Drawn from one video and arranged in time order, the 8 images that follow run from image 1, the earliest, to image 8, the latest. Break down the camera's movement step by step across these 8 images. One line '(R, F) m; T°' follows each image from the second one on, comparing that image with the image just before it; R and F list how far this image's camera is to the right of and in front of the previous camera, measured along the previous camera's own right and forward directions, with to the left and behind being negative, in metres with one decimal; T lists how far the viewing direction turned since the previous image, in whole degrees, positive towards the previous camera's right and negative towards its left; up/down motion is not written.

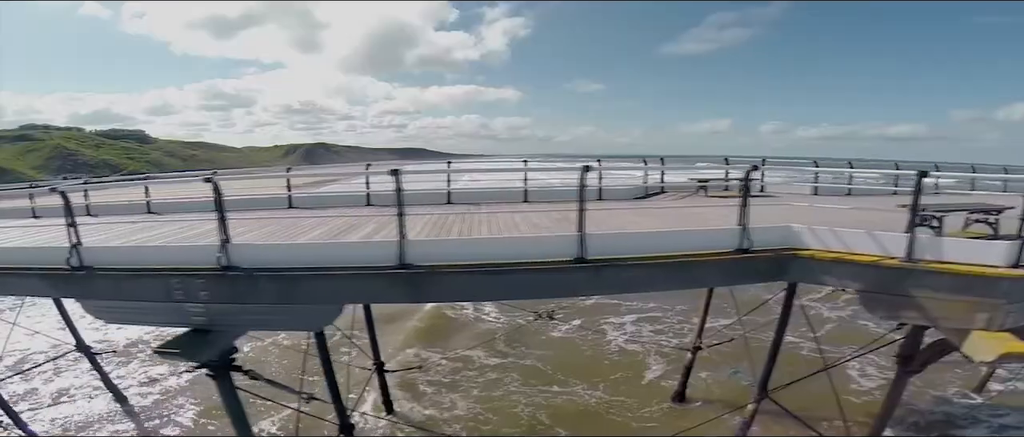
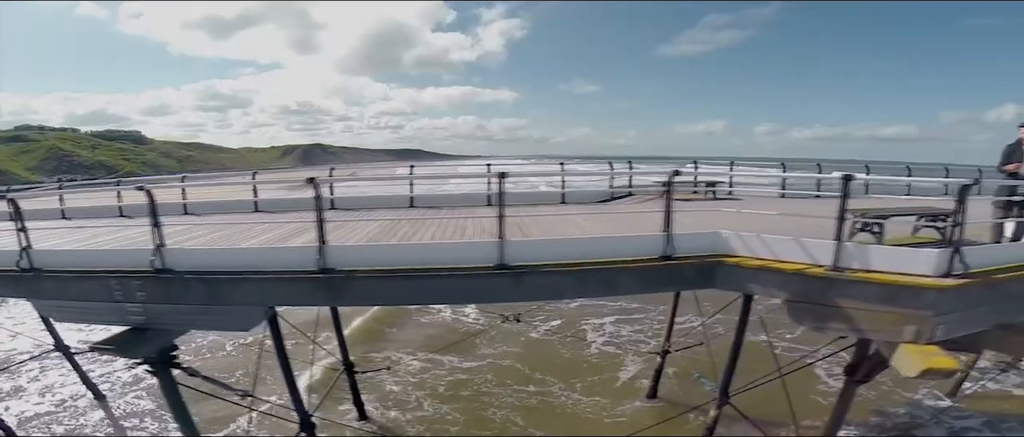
(+0.7, -0.1) m; 0°
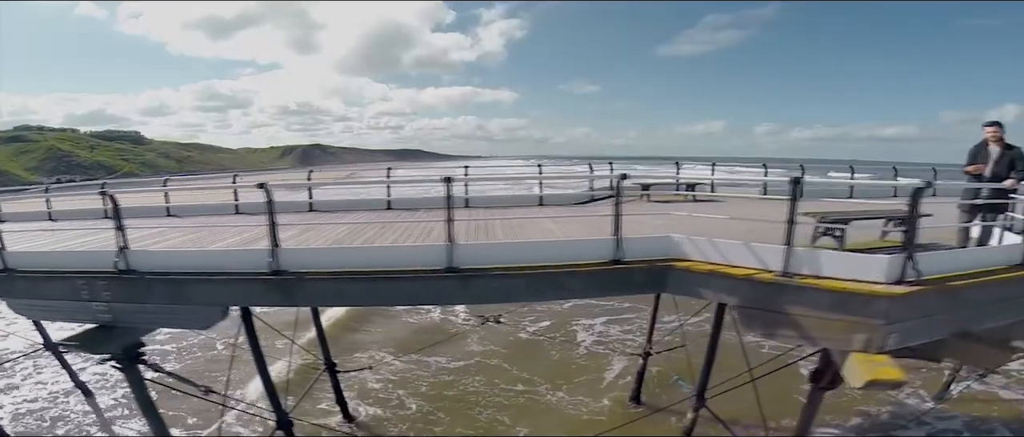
(+0.5, -0.1) m; 0°
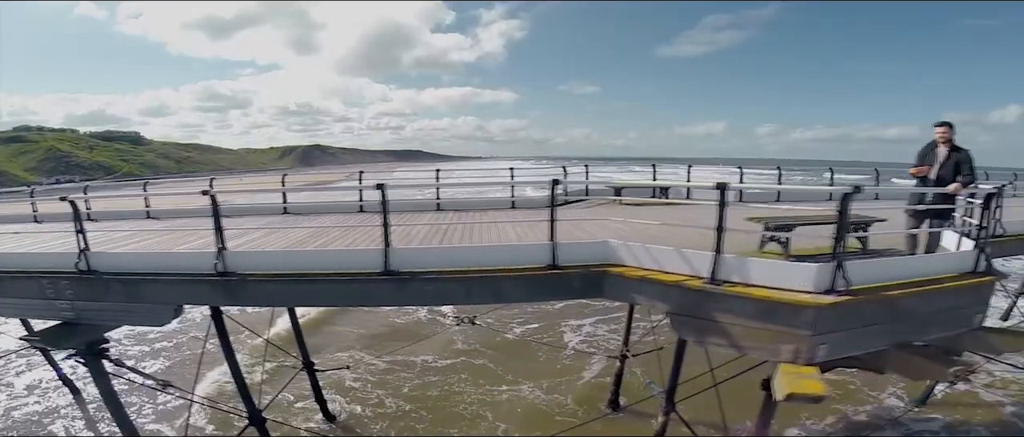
(+0.6, -0.2) m; 0°
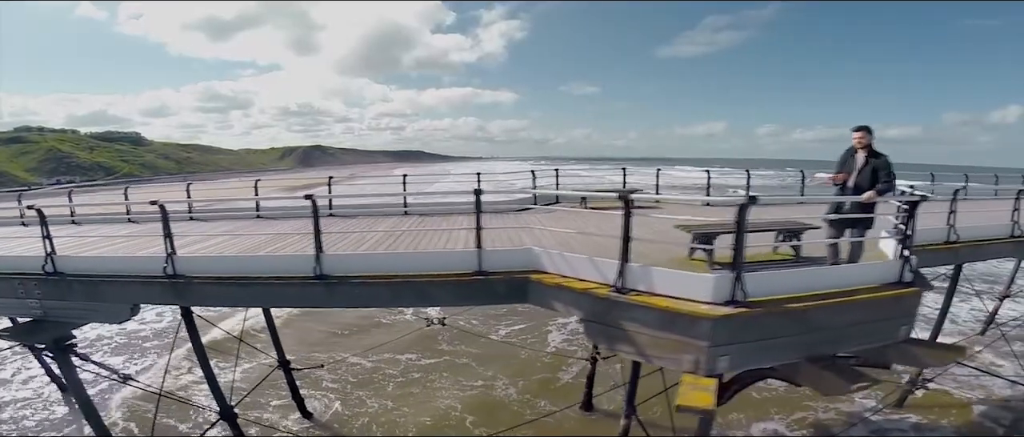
(+0.8, -0.3) m; 0°
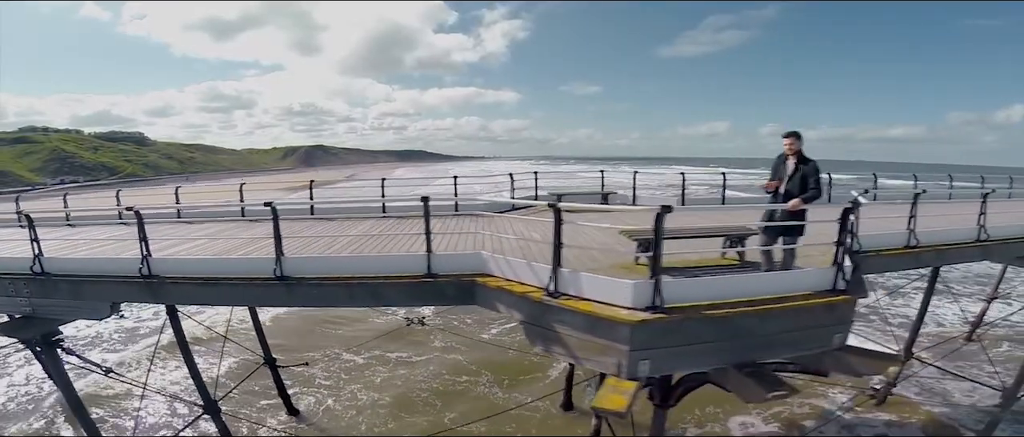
(+0.6, -0.4) m; 0°
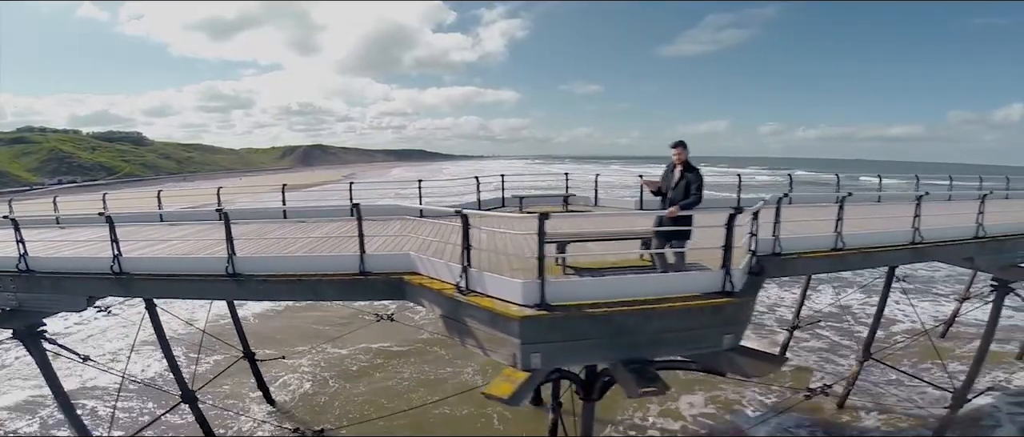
(+0.9, -0.7) m; 0°
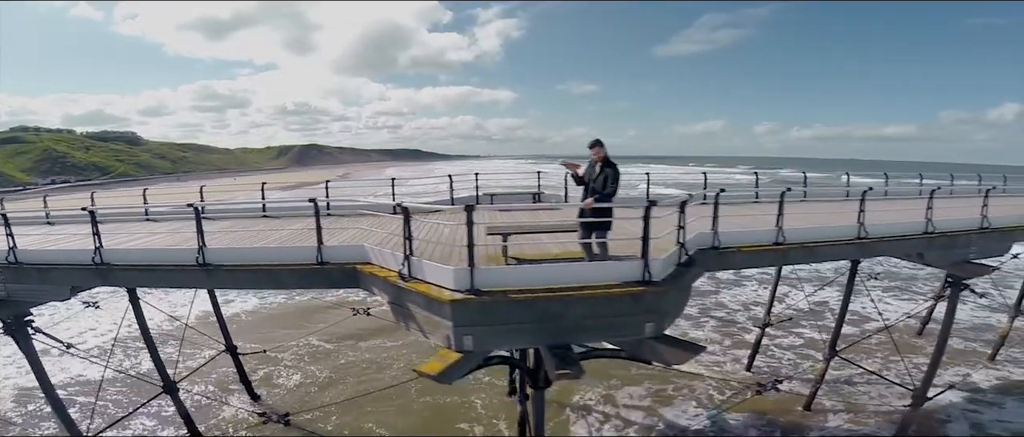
(+0.7, -0.7) m; 0°
